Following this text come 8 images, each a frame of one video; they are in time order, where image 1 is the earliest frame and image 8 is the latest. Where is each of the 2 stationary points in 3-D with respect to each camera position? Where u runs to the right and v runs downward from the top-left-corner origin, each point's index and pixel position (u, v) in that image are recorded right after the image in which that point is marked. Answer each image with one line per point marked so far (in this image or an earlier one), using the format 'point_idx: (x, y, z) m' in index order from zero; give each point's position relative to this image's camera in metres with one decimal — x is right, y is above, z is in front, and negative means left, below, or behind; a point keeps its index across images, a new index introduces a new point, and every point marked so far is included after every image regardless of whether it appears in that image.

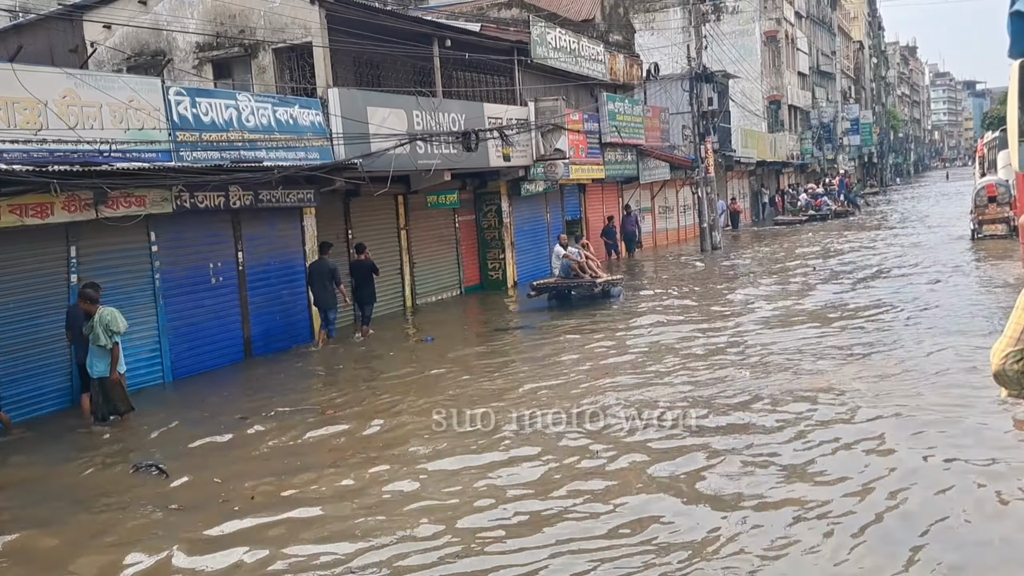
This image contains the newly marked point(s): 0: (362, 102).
0: (-2.2, +2.7, +13.6) m
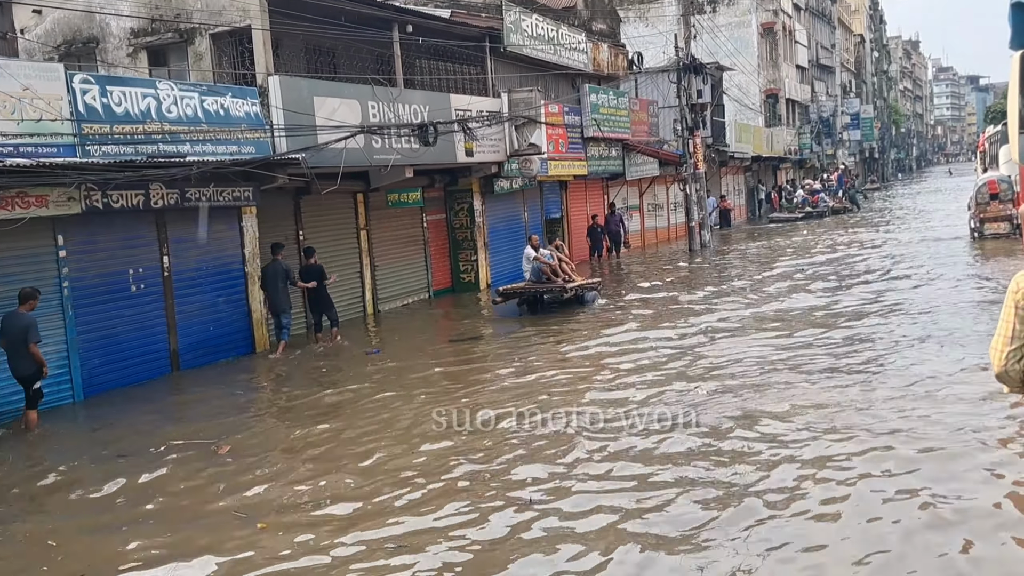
0: (-2.7, +2.6, +12.4) m
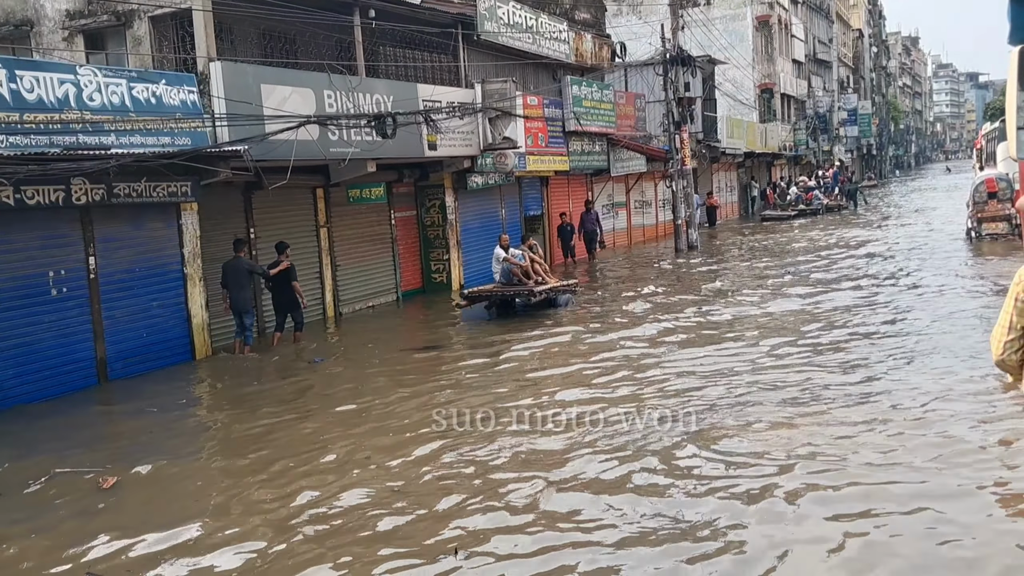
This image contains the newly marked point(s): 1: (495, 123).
0: (-3.2, +2.6, +11.5) m
1: (-0.3, +3.0, +16.8) m
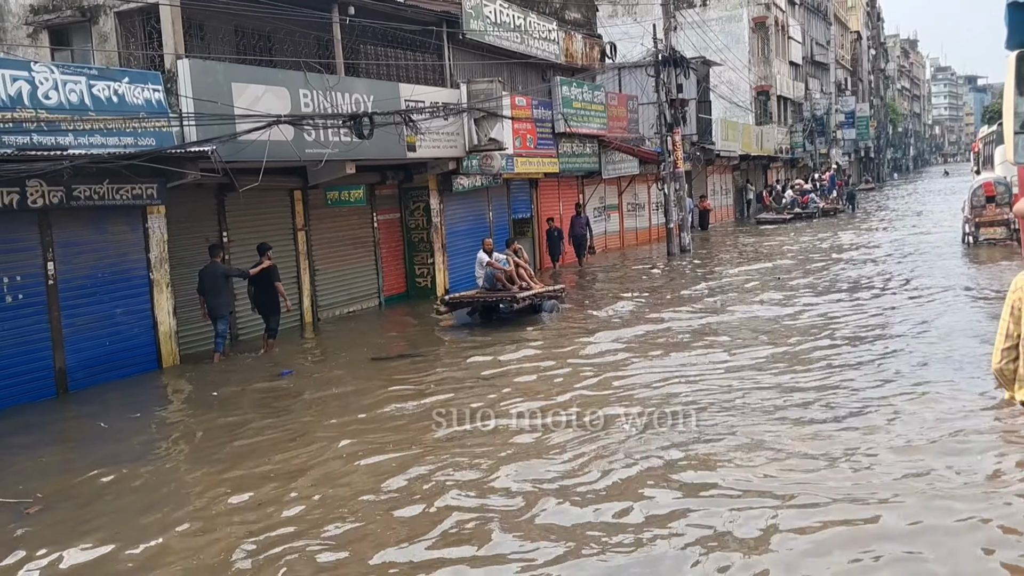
0: (-3.5, +2.5, +11.1) m
1: (-0.6, +2.9, +16.4) m
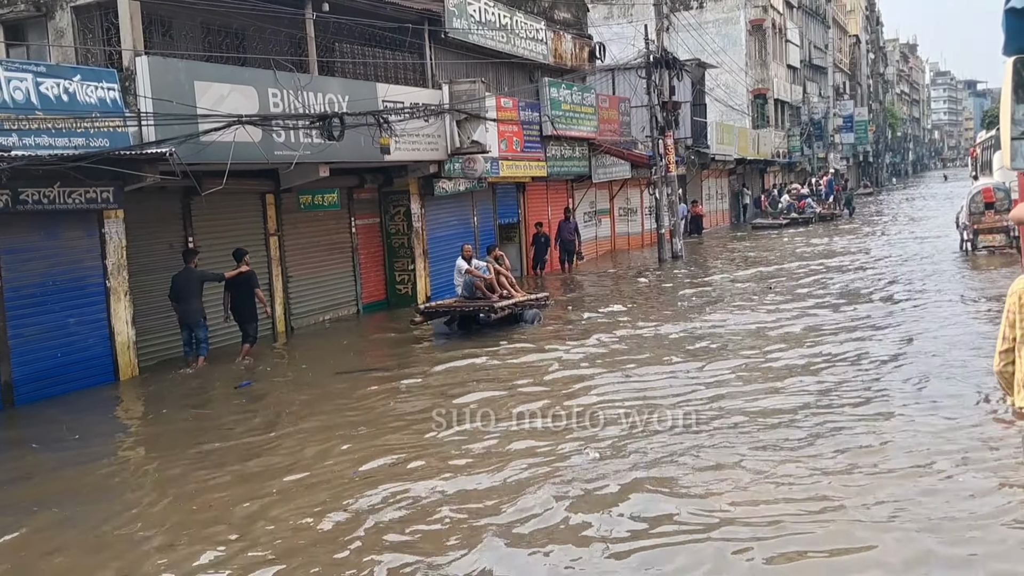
0: (-3.7, +2.4, +10.6) m
1: (-0.8, +2.8, +15.9) m
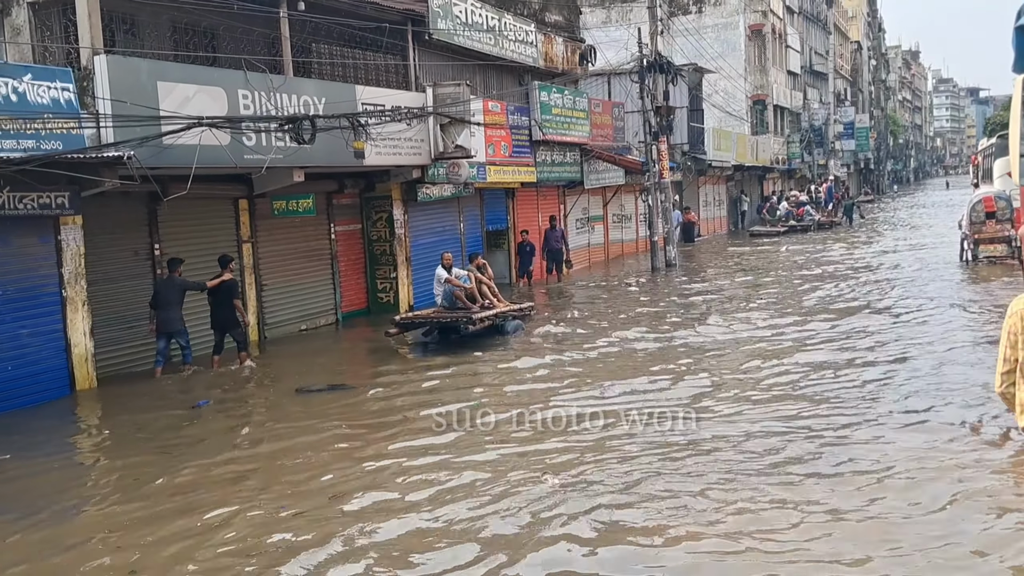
0: (-4.0, +2.3, +10.1) m
1: (-1.1, +2.6, +15.4) m
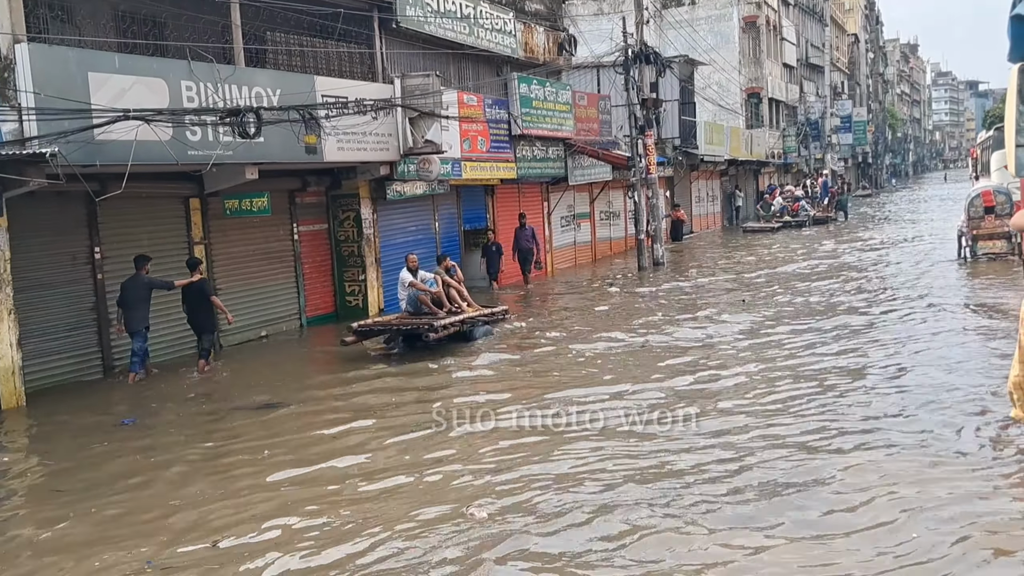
0: (-4.4, +2.3, +9.3) m
1: (-1.5, +2.6, +14.6) m
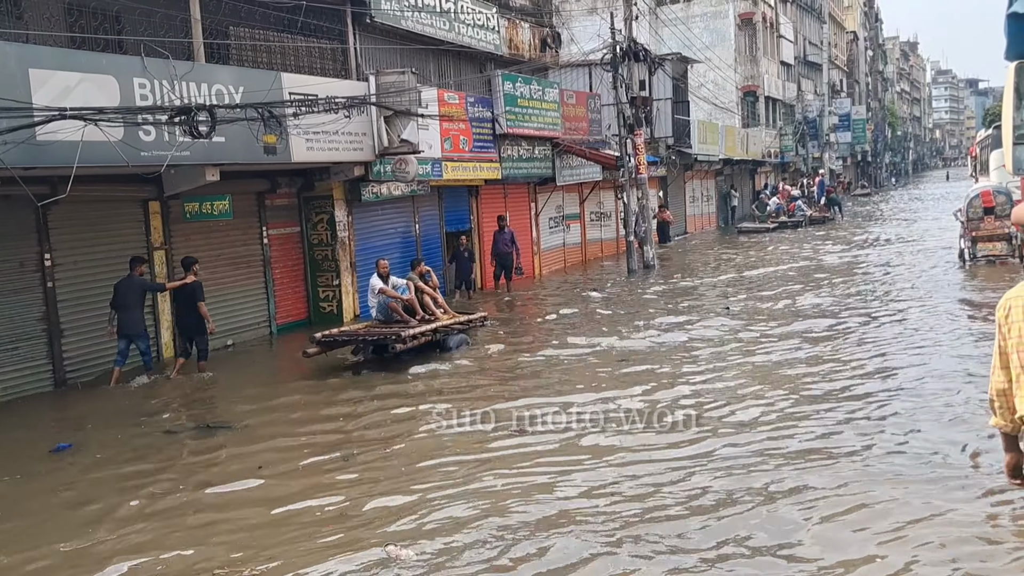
0: (-4.7, +2.2, +8.8) m
1: (-1.8, +2.5, +14.0) m
